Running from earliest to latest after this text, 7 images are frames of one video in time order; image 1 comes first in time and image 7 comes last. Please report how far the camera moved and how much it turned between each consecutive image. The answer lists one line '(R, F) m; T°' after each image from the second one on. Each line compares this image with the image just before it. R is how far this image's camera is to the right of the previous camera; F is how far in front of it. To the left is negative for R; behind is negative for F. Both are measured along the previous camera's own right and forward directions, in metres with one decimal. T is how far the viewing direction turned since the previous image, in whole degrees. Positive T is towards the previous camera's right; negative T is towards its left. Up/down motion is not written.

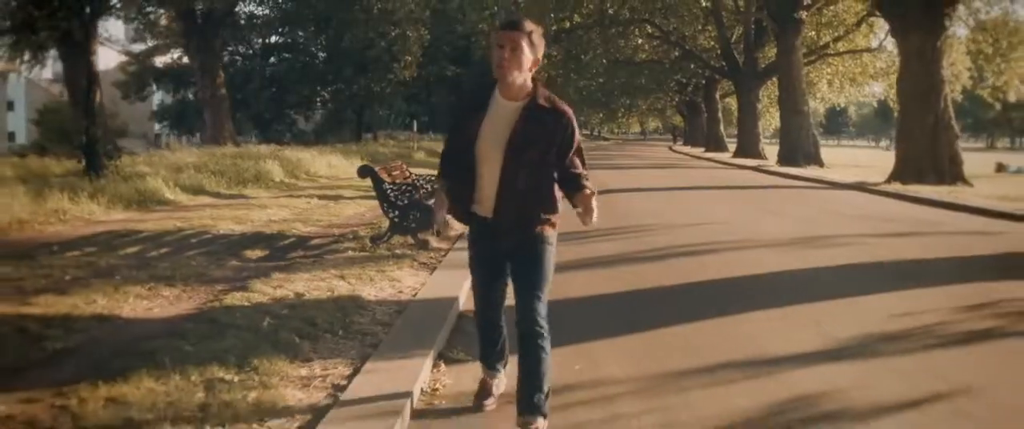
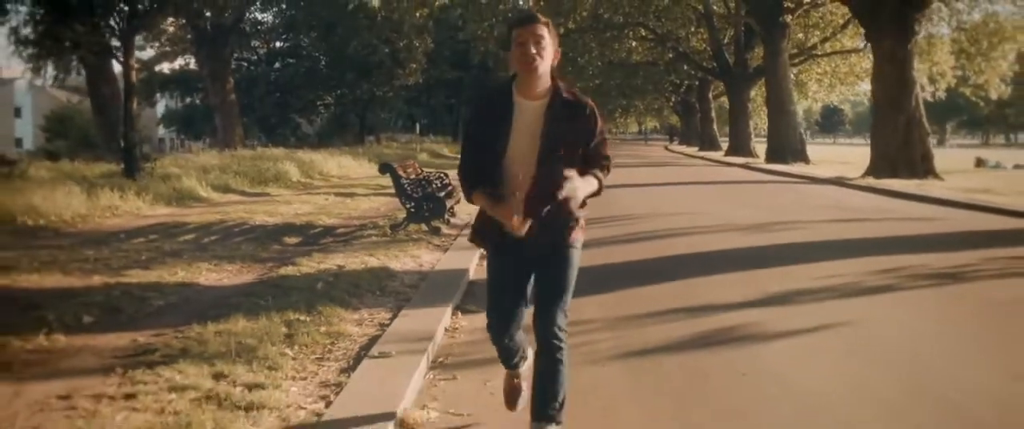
(0.0, -1.9) m; 0°
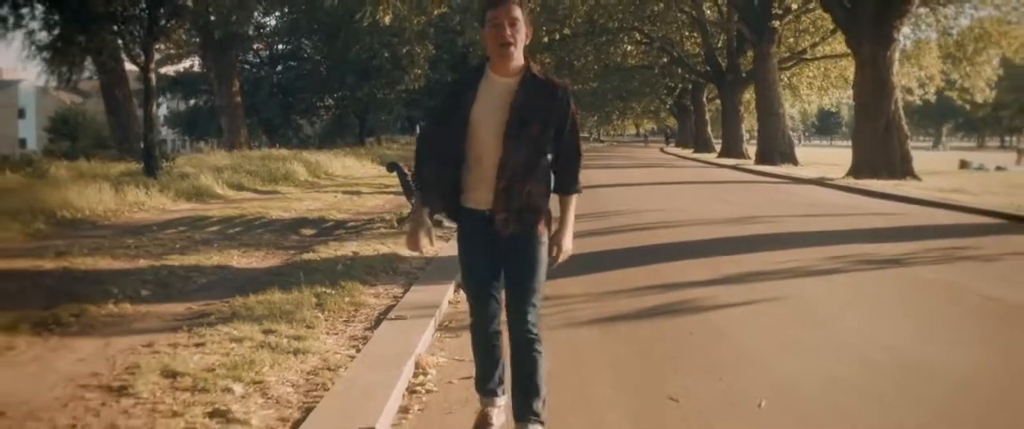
(0.0, -1.4) m; 0°
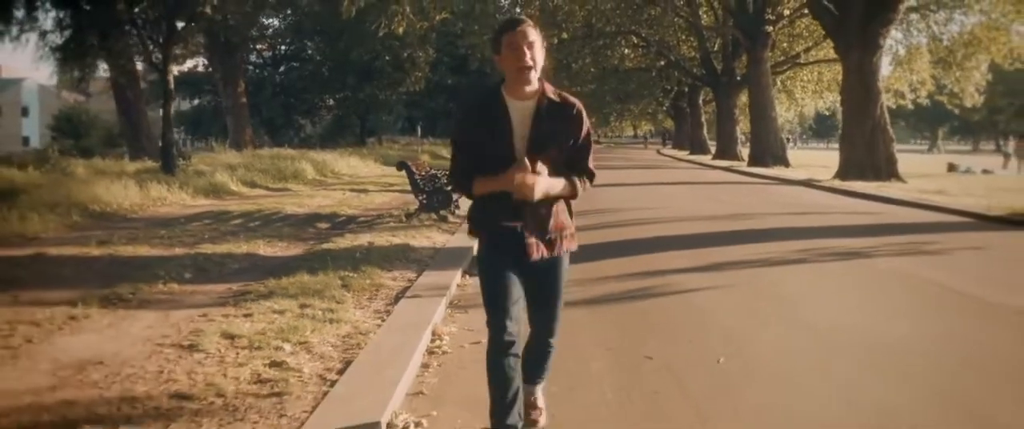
(0.0, -1.2) m; 0°
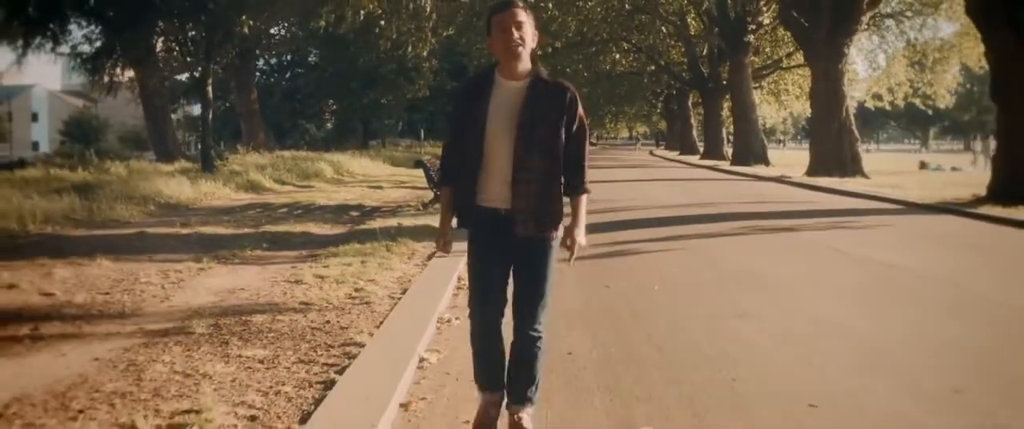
(0.0, -3.2) m; 0°
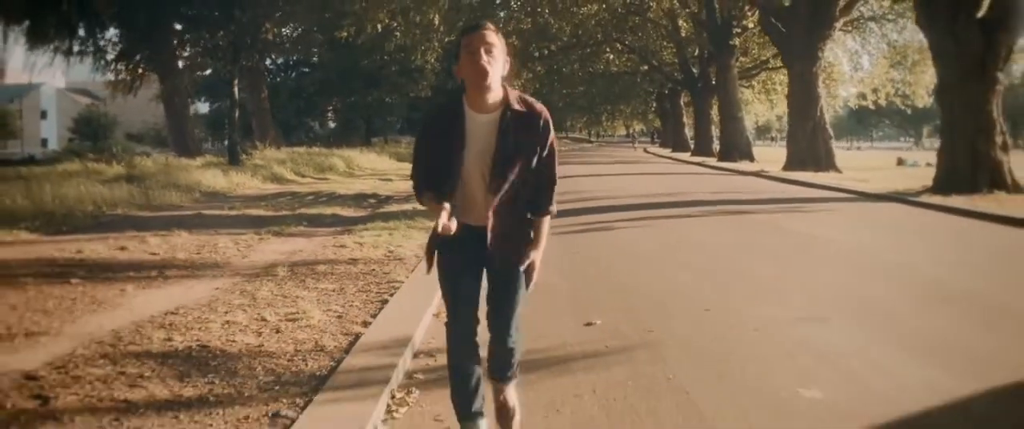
(0.0, -2.8) m; 0°
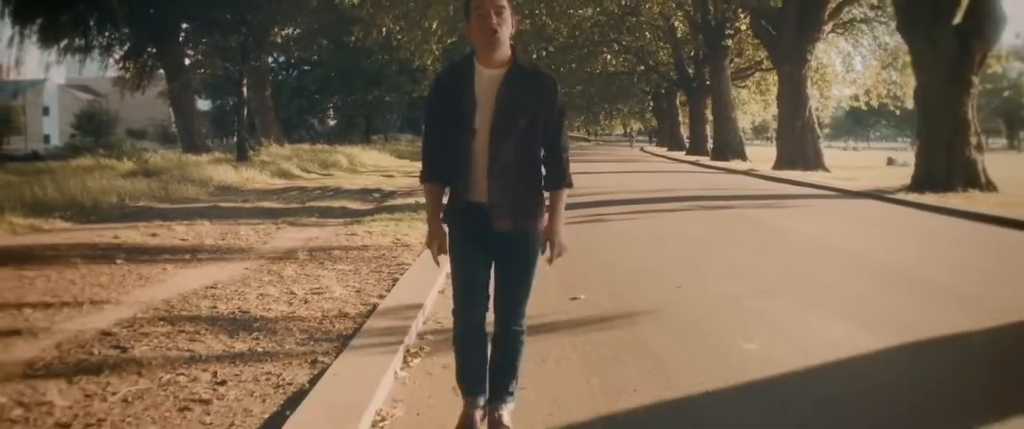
(0.0, -1.2) m; 0°
